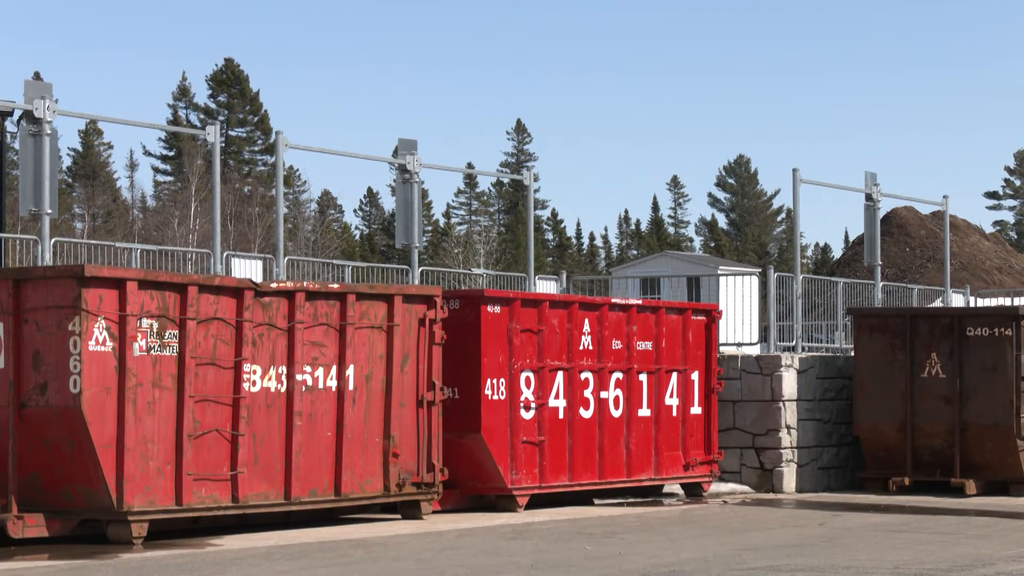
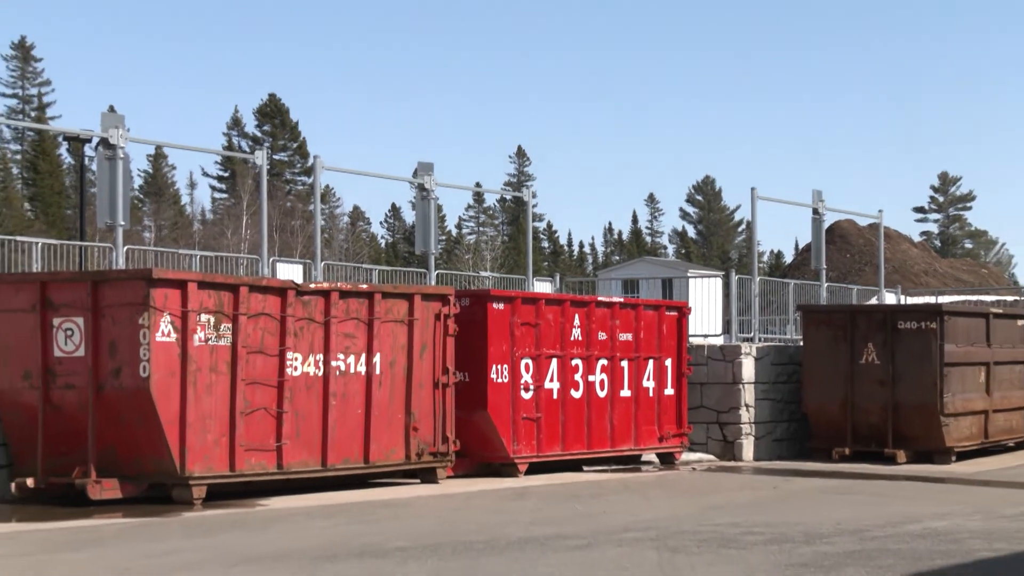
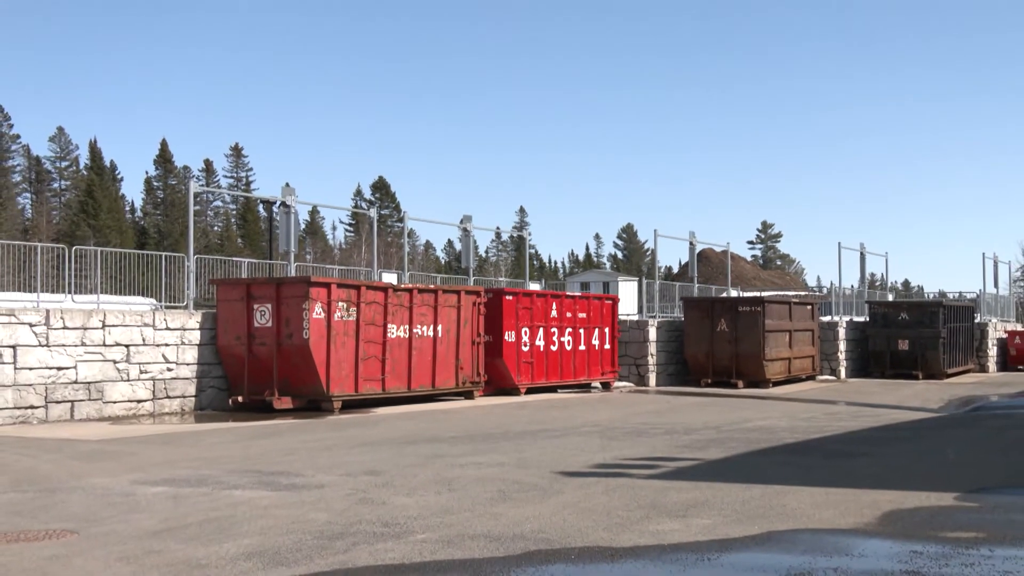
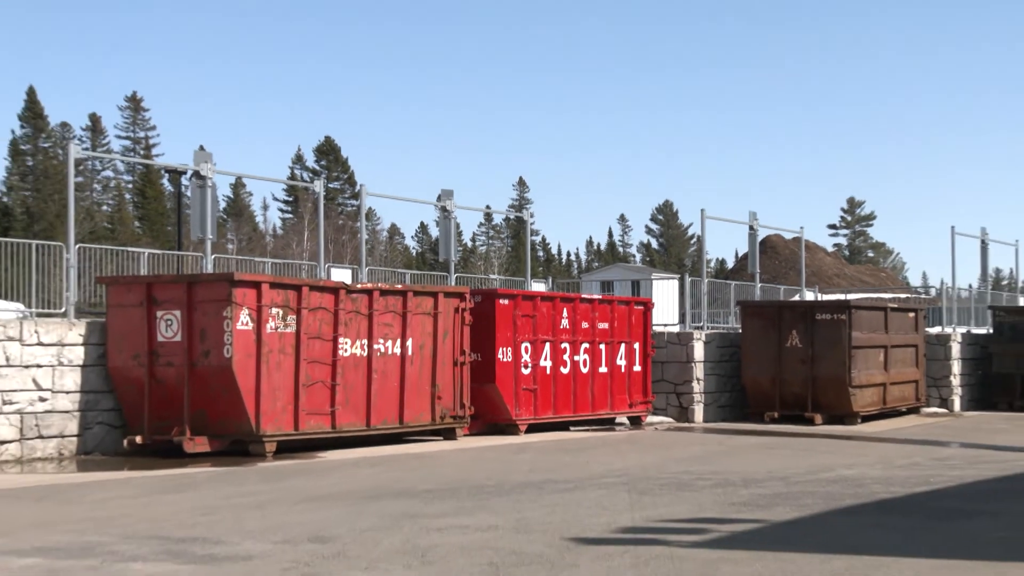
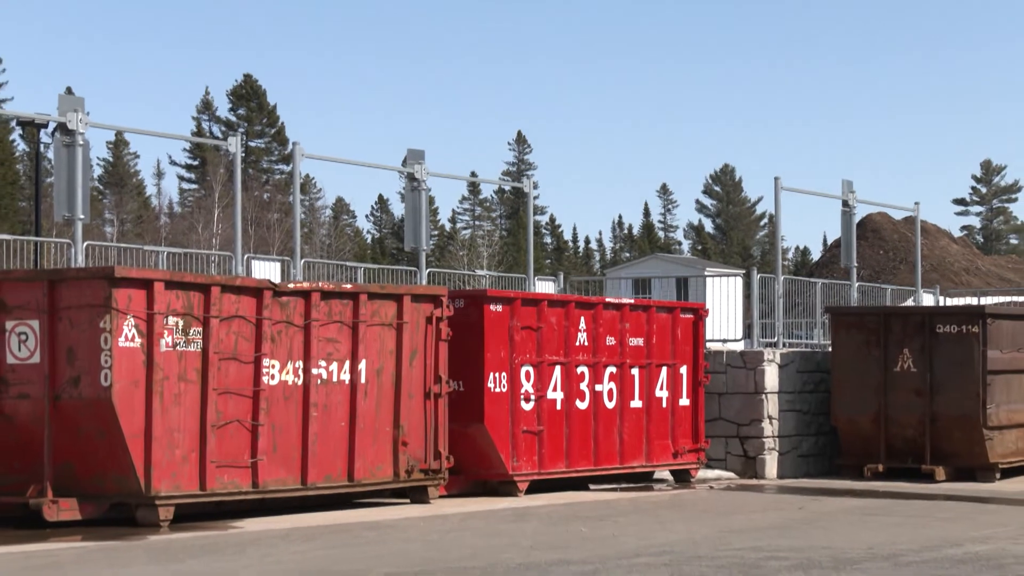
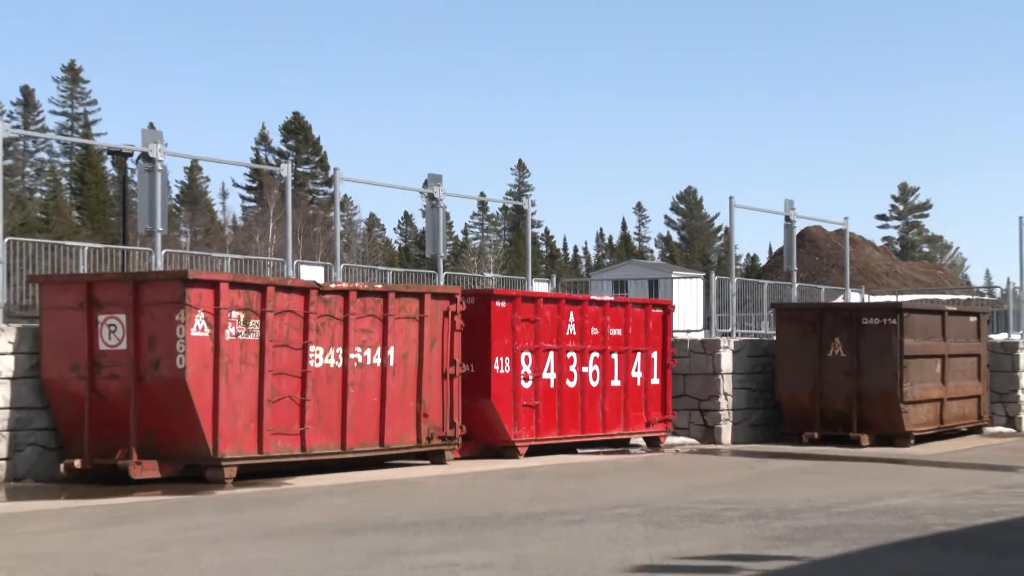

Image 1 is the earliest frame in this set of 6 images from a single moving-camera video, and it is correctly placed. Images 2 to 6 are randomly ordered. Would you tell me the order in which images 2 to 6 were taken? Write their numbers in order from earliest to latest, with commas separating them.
5, 2, 6, 4, 3
